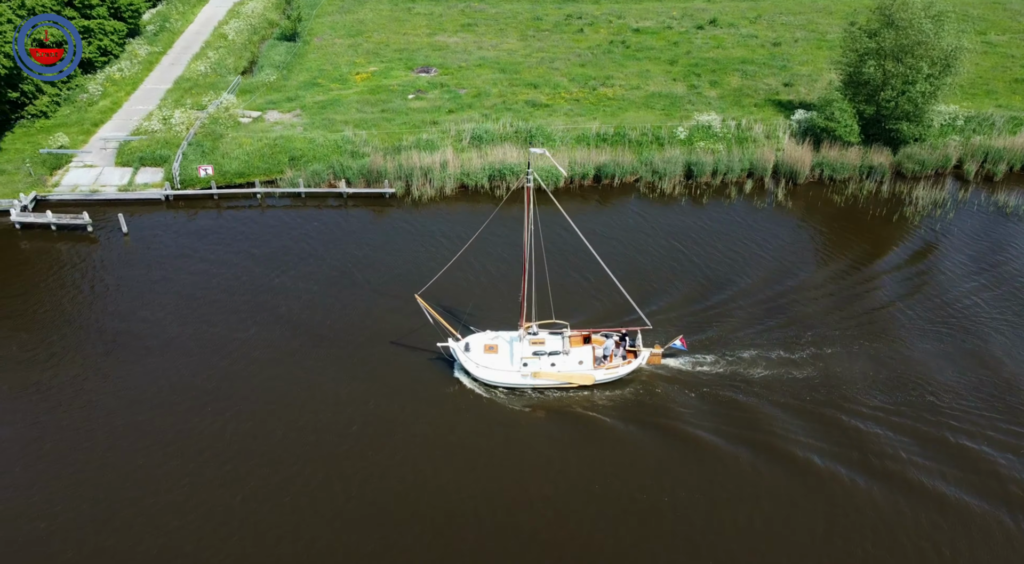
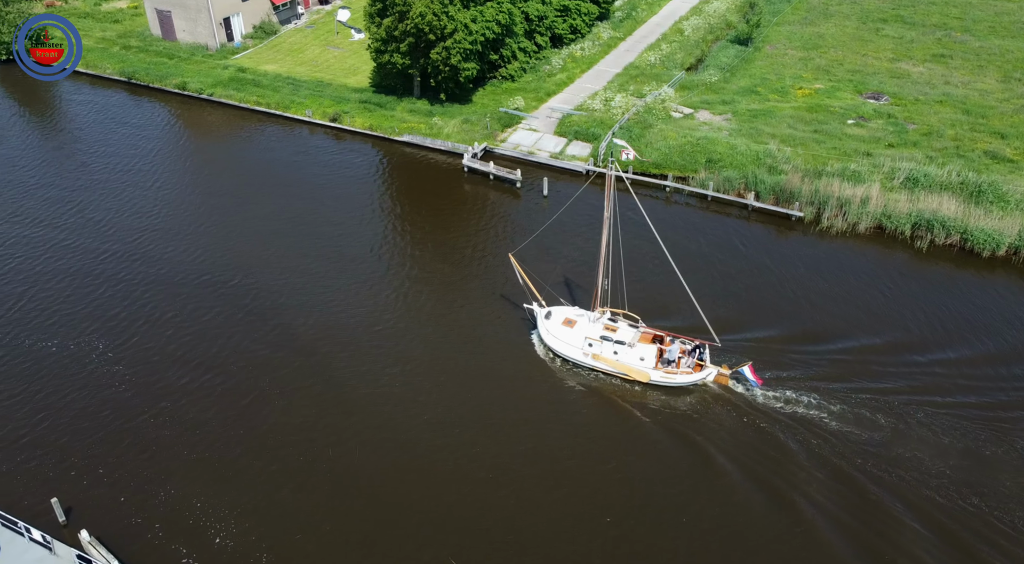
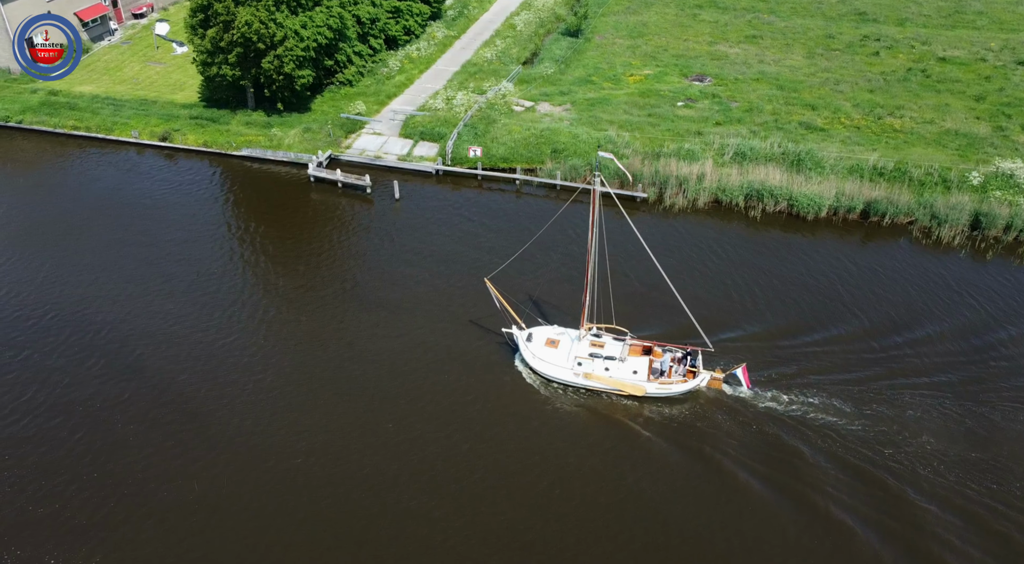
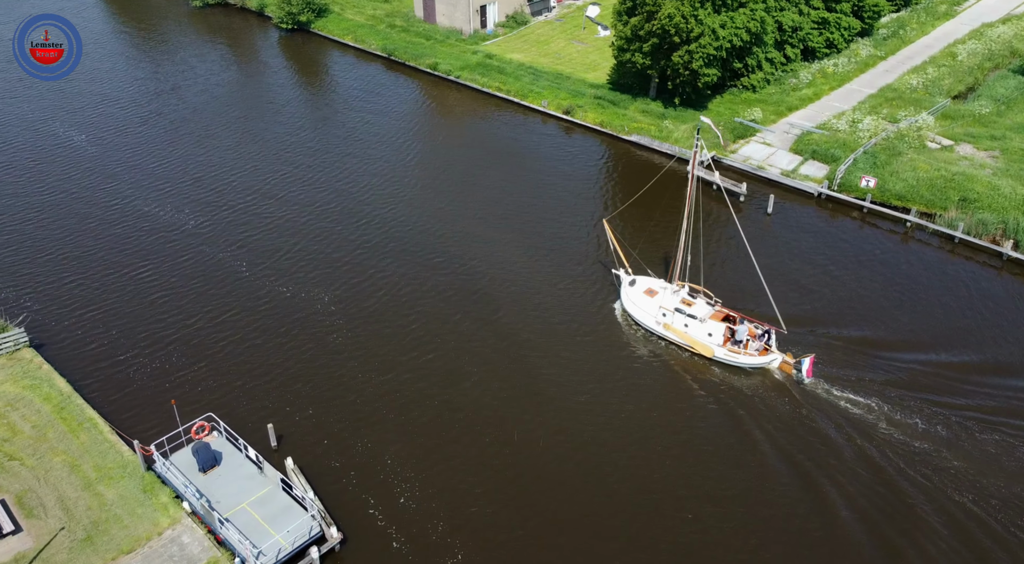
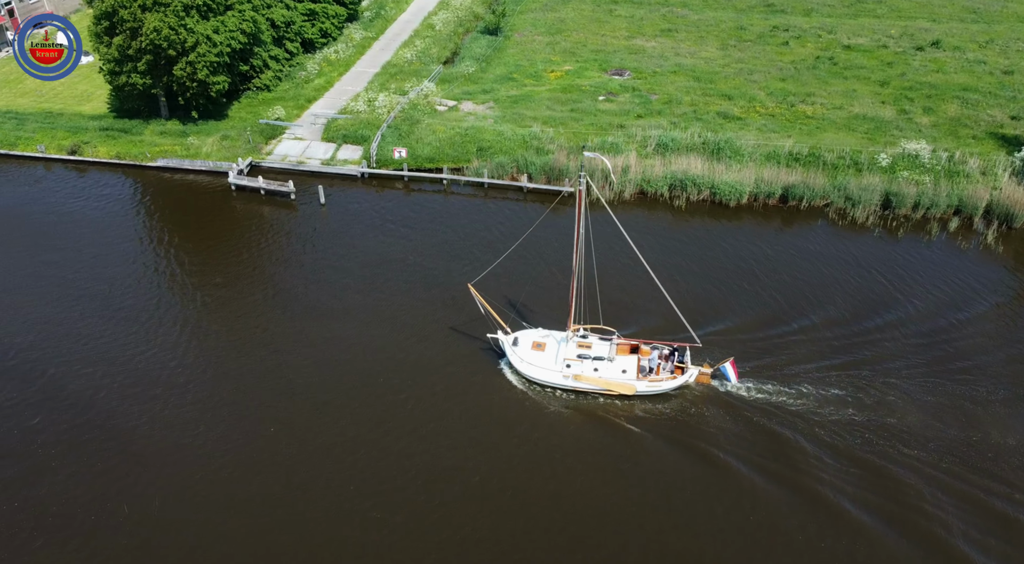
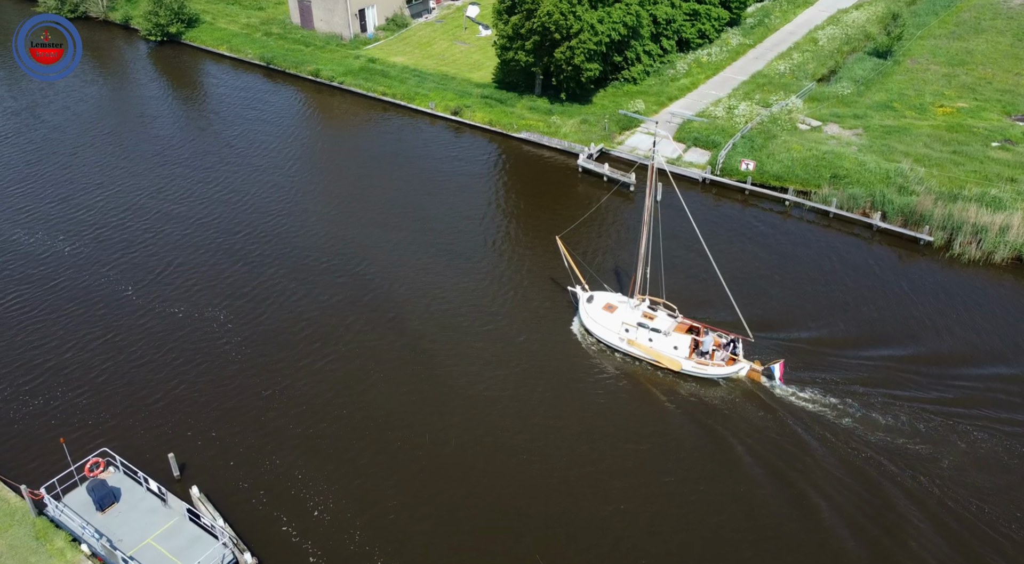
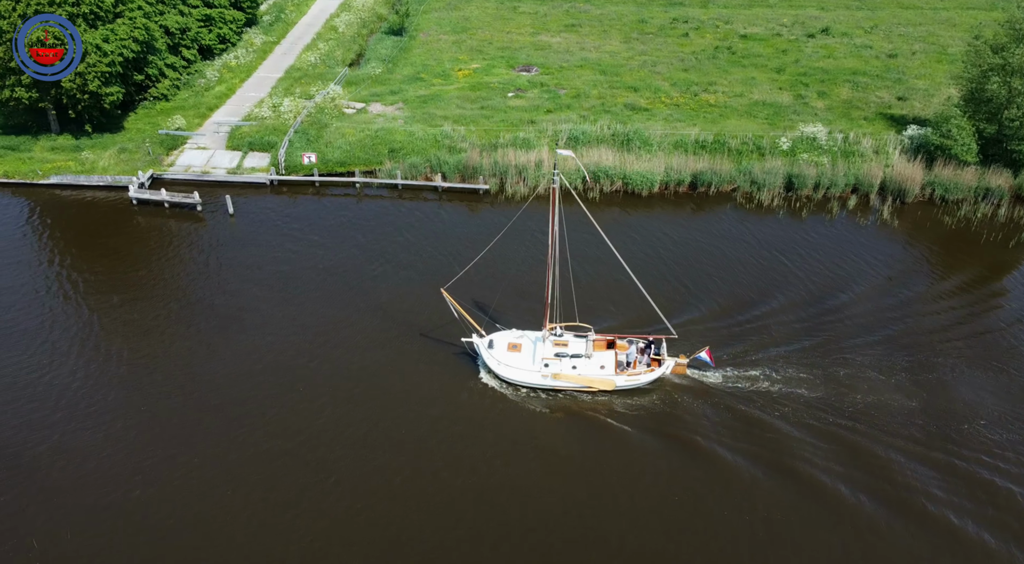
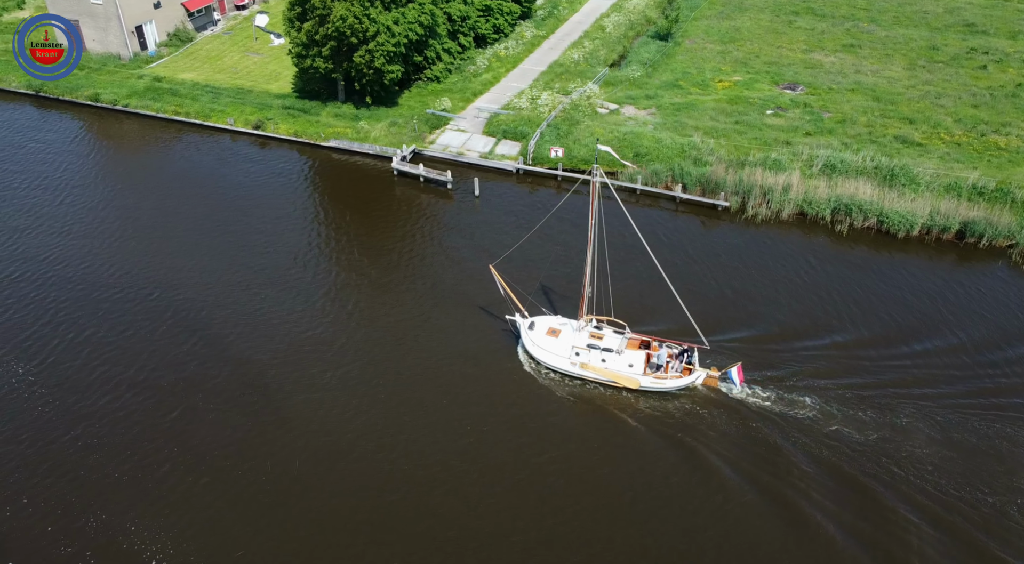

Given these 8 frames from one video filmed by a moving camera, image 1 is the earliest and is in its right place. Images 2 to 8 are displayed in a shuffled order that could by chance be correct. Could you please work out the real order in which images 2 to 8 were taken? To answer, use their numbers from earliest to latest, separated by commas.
7, 5, 3, 8, 2, 6, 4
